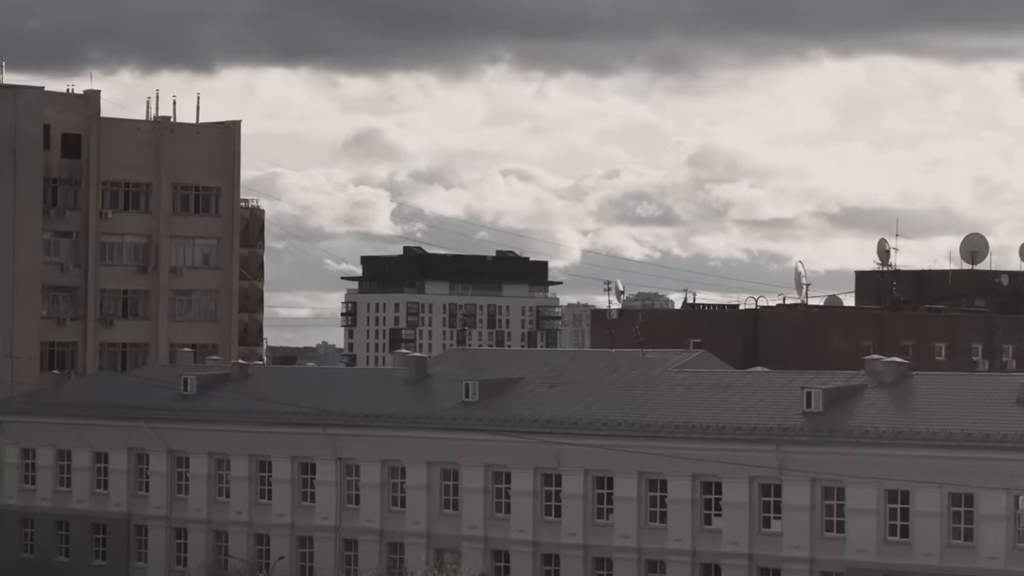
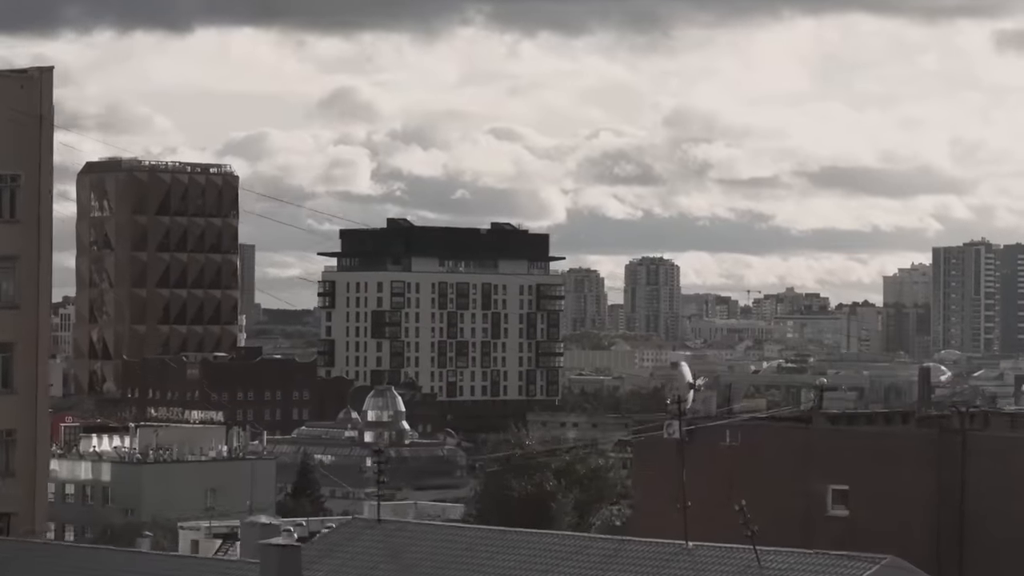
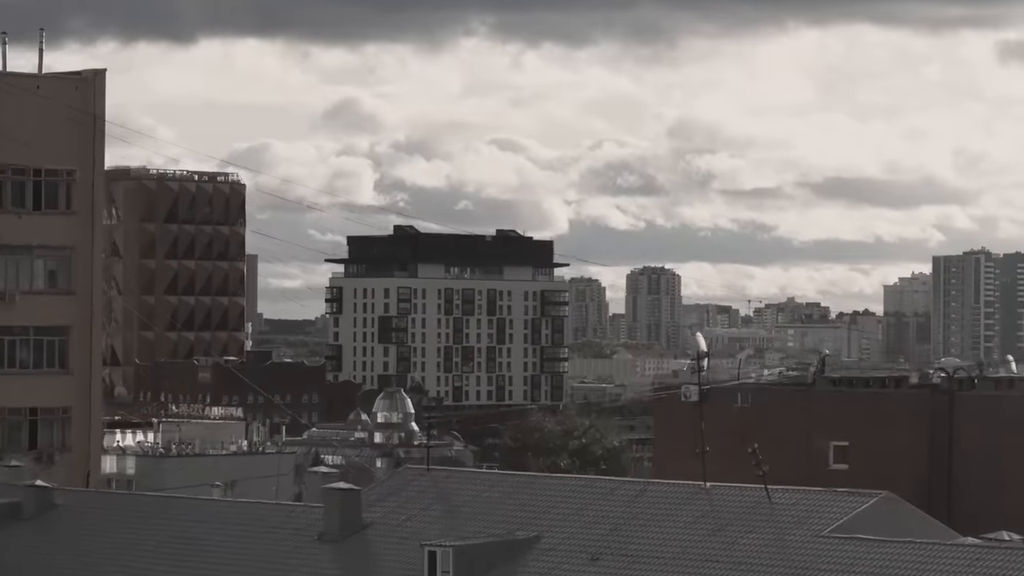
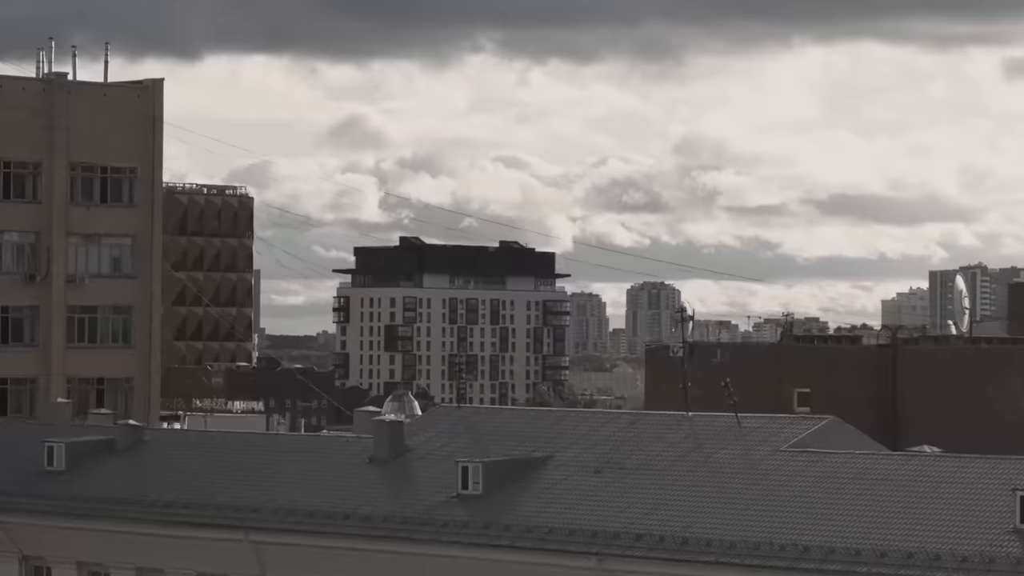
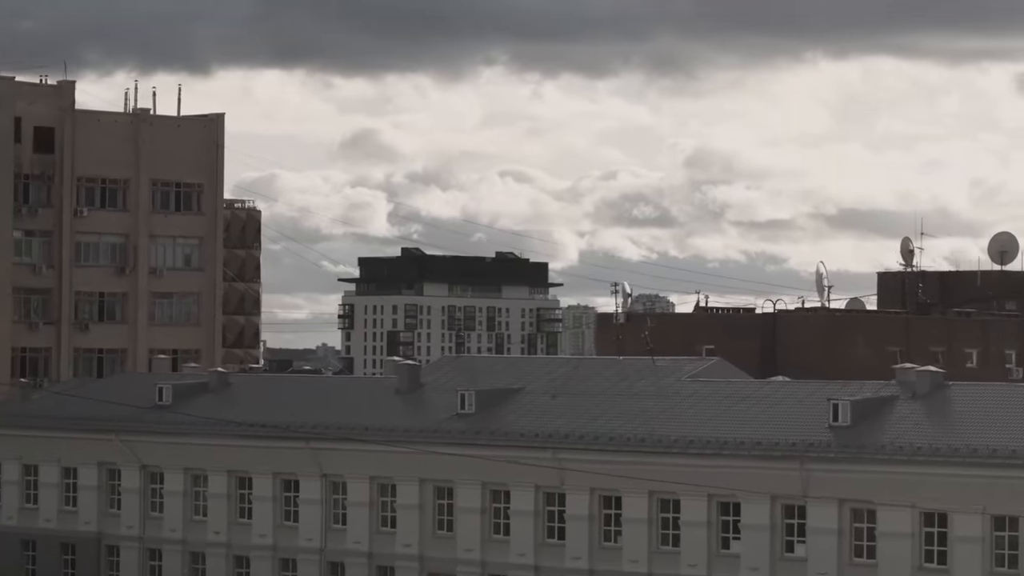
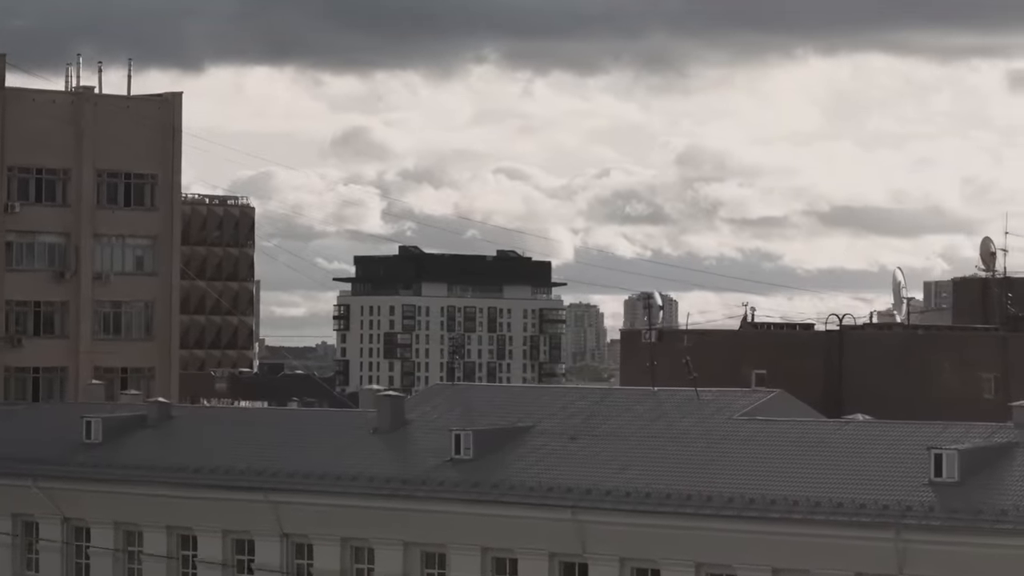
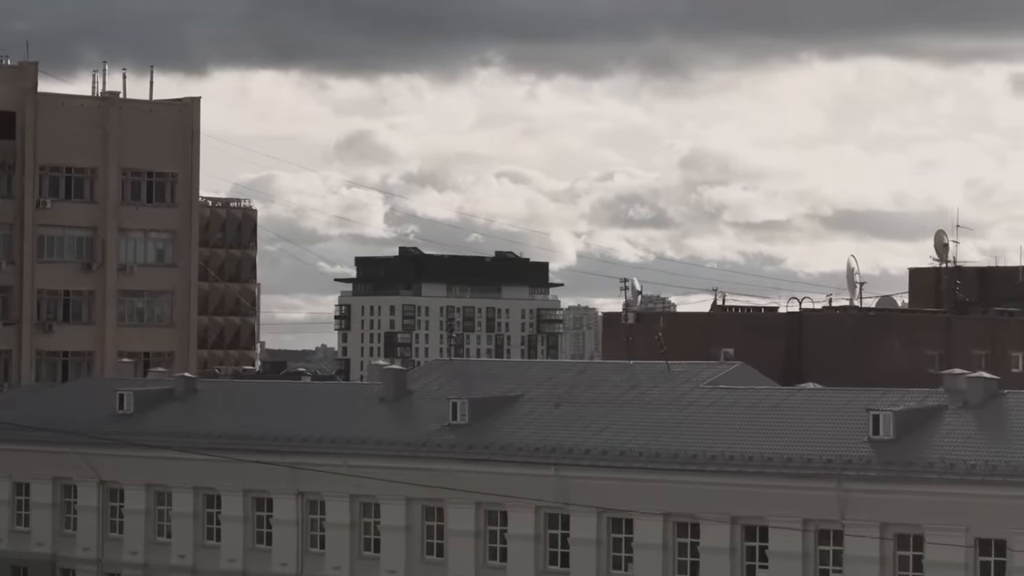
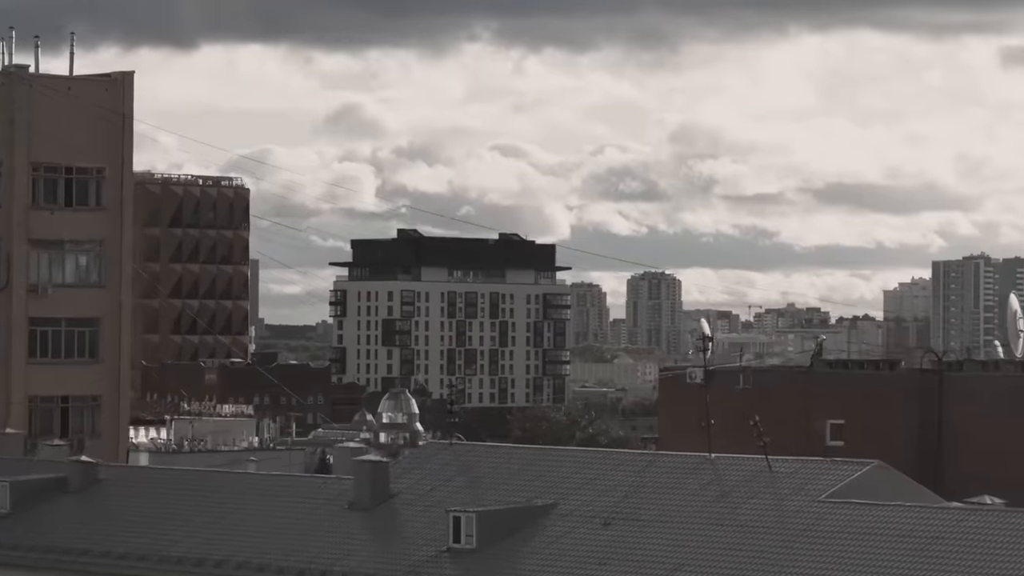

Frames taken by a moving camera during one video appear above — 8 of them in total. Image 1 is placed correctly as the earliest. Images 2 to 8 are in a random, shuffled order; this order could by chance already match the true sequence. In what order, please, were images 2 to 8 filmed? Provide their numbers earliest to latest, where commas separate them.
5, 7, 6, 4, 8, 3, 2
